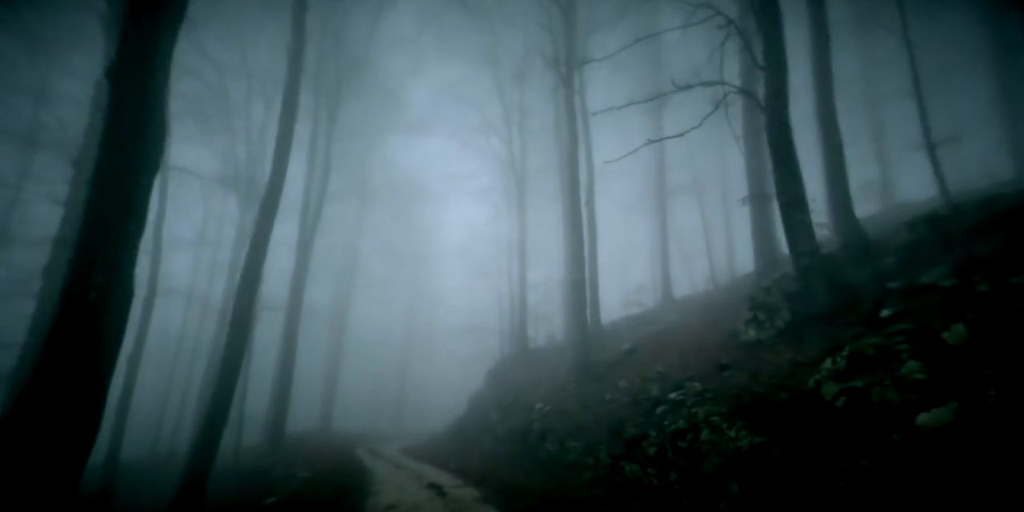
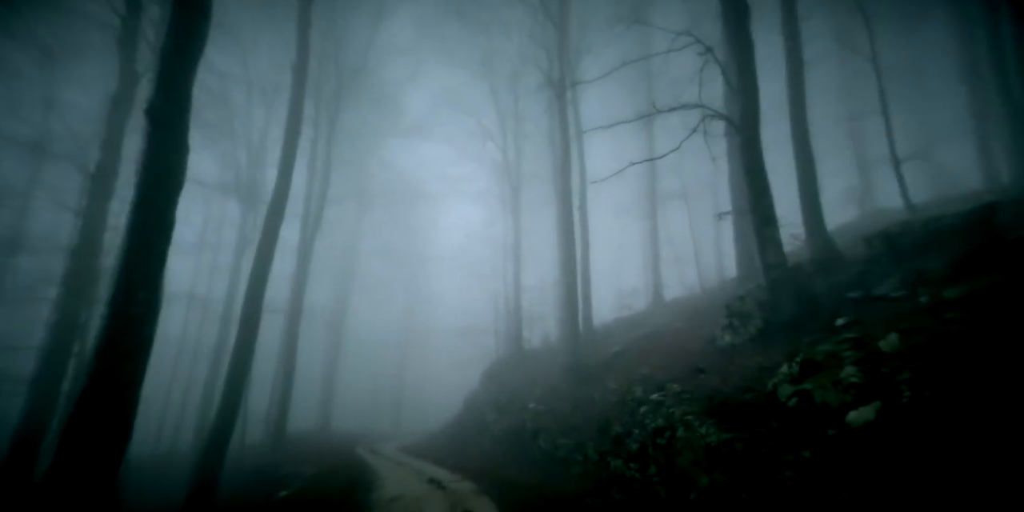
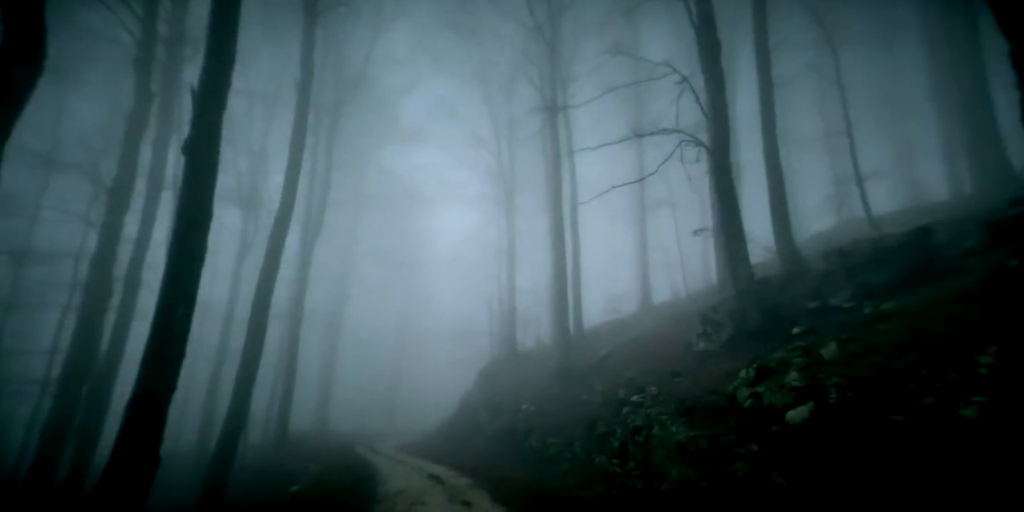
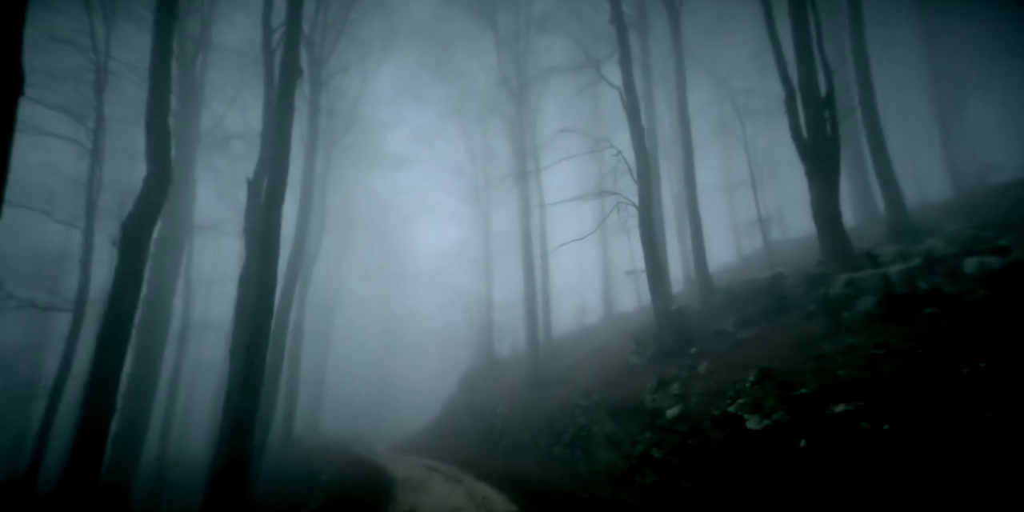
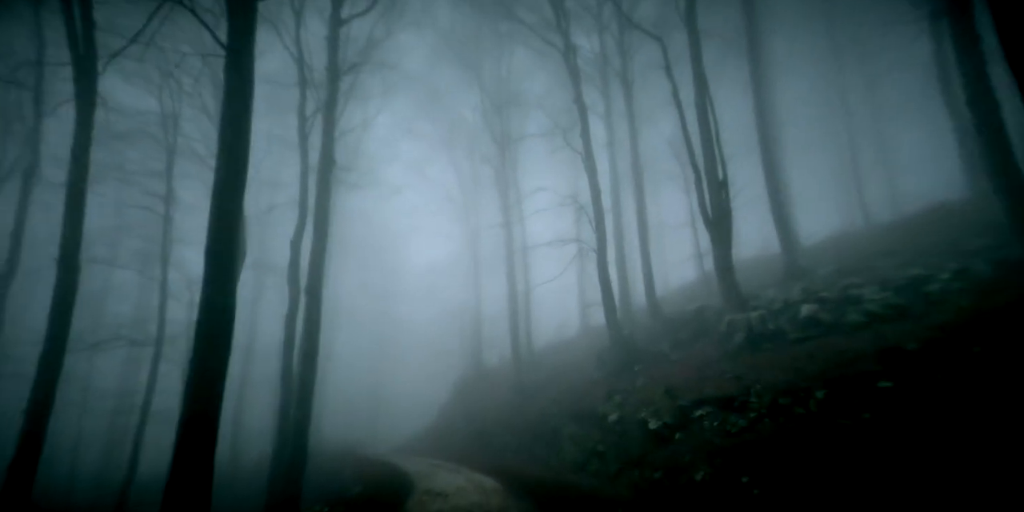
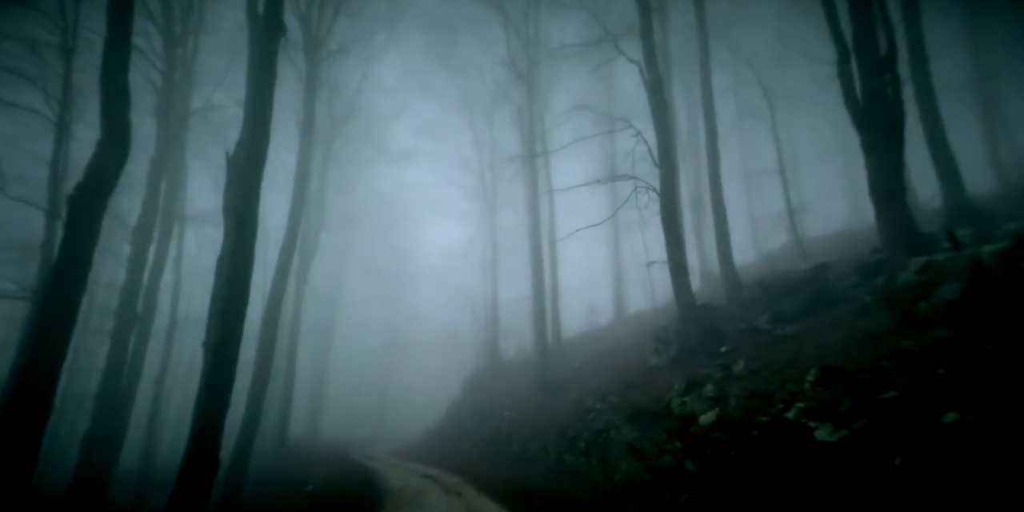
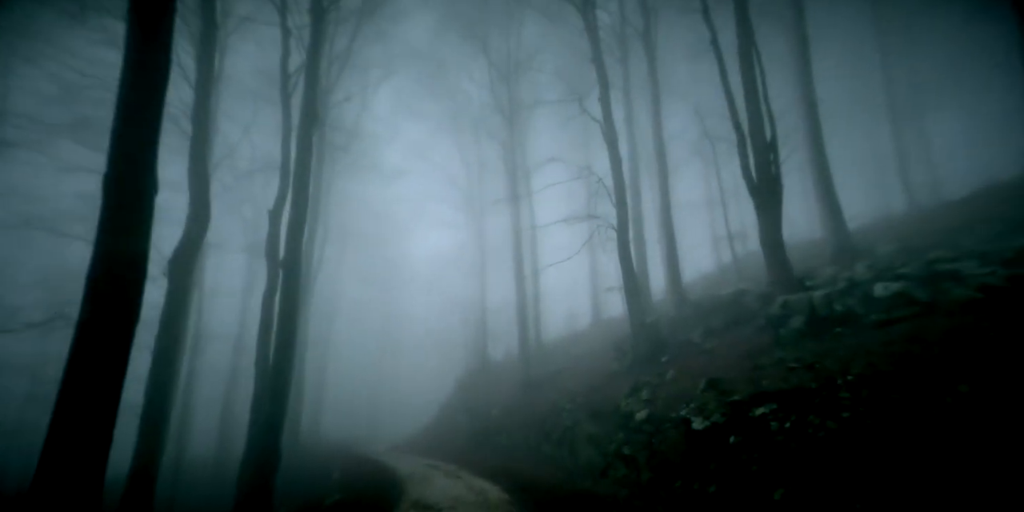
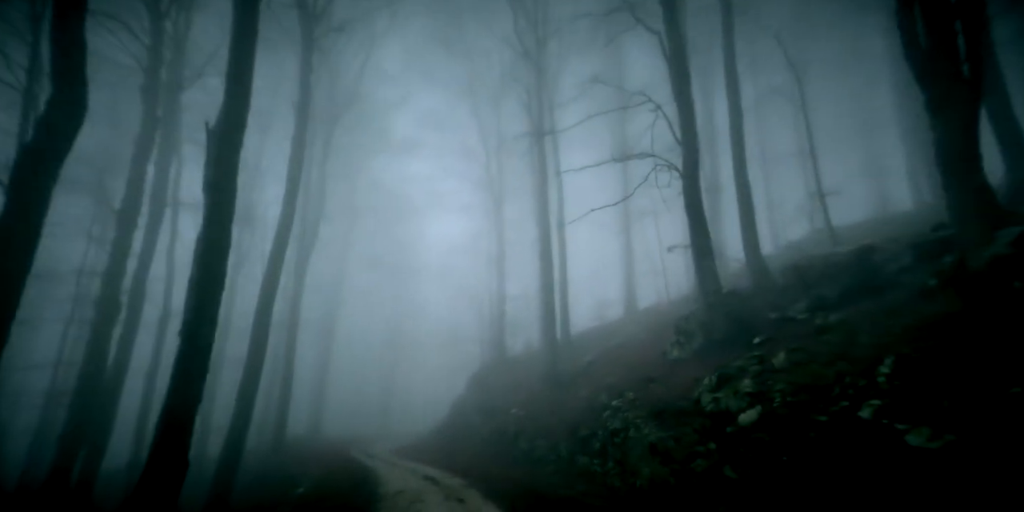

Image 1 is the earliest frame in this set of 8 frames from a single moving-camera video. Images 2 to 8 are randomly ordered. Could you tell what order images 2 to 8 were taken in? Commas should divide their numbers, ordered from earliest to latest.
2, 3, 8, 6, 4, 7, 5
